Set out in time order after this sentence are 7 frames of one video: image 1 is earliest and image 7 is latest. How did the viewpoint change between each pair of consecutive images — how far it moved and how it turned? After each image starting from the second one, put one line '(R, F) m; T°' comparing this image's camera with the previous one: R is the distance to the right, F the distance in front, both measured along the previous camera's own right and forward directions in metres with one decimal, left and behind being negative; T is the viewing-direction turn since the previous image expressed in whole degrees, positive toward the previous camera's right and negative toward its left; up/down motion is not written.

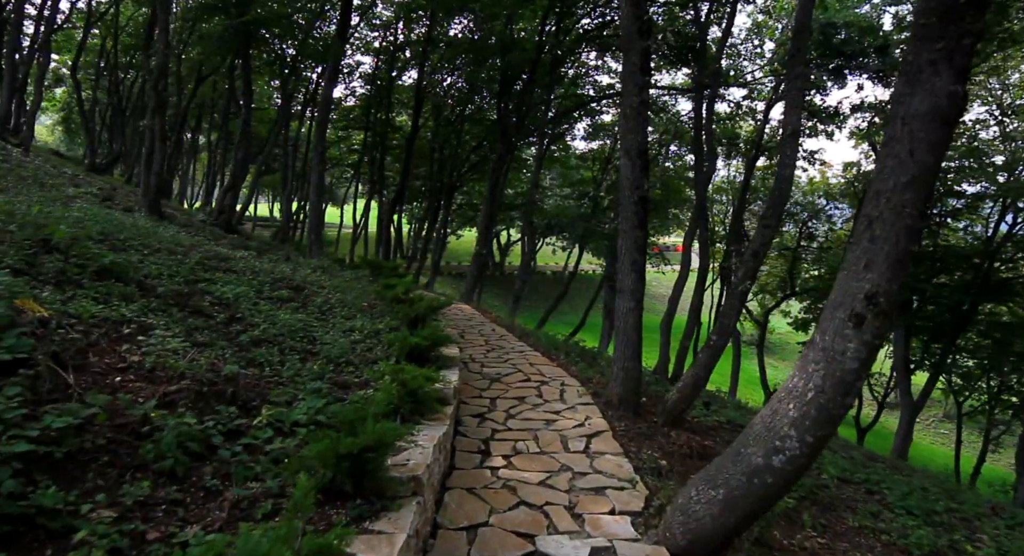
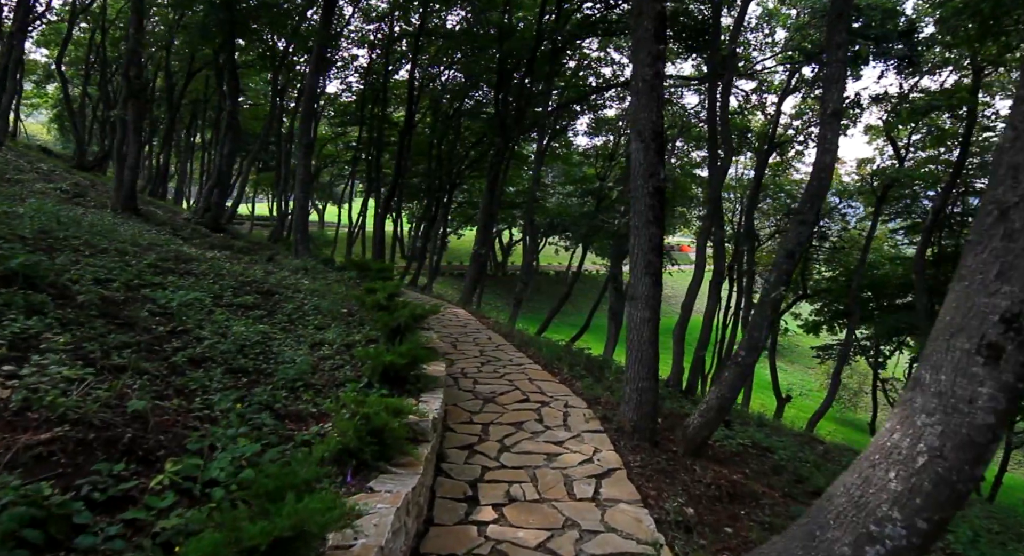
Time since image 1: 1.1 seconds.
(+0.1, +0.7) m; 0°
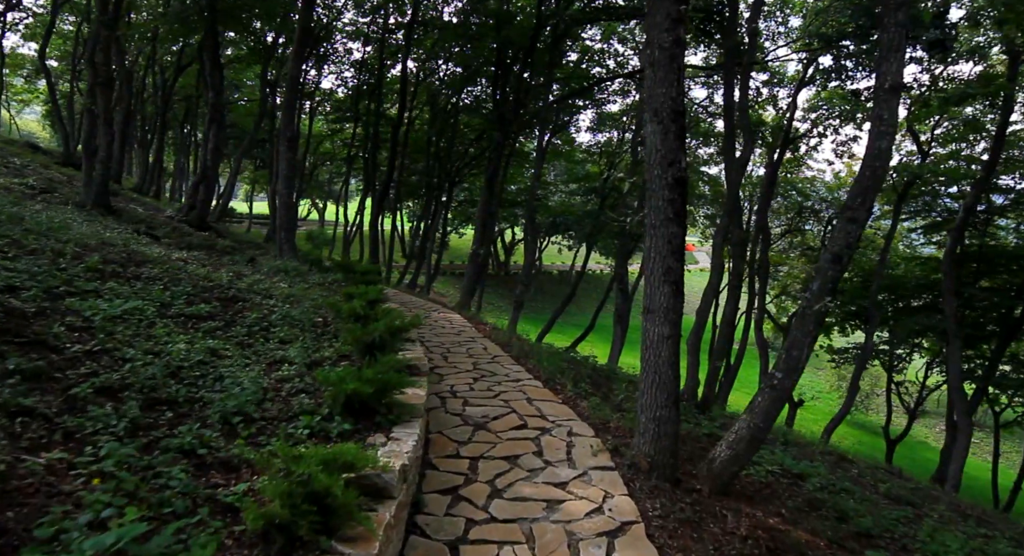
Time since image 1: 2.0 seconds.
(+0.1, +0.7) m; 0°
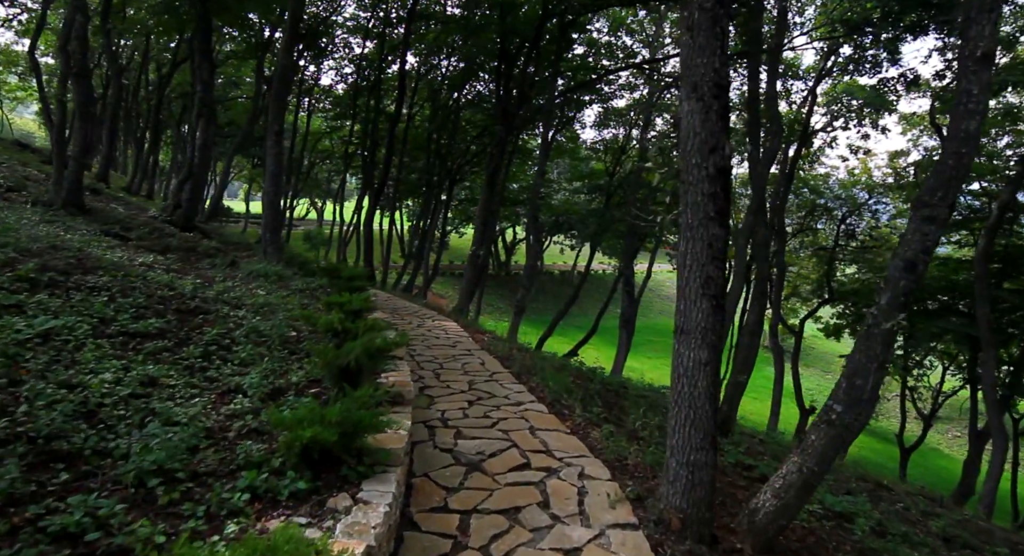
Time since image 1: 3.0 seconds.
(0.0, +0.6) m; 0°
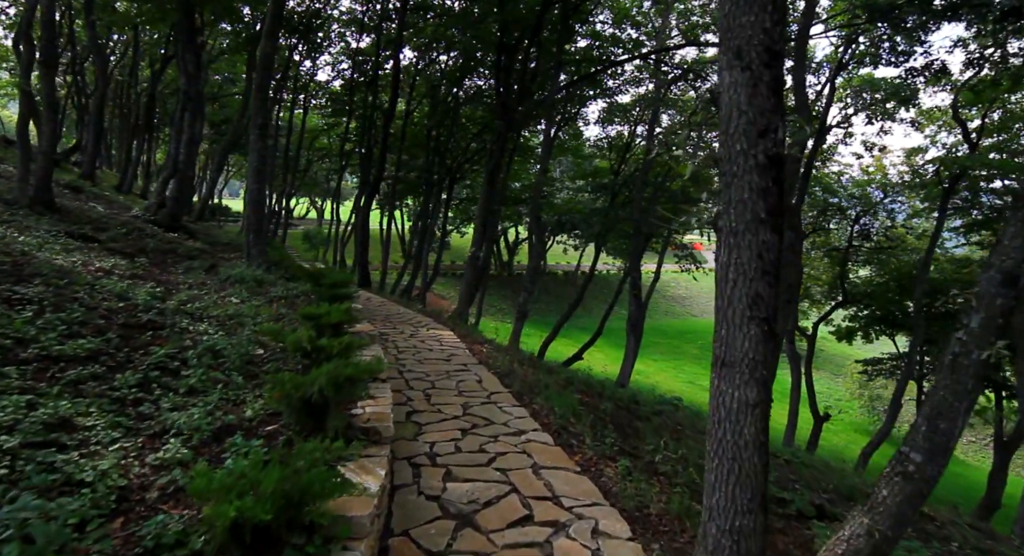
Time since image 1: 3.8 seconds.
(0.0, +0.6) m; 0°
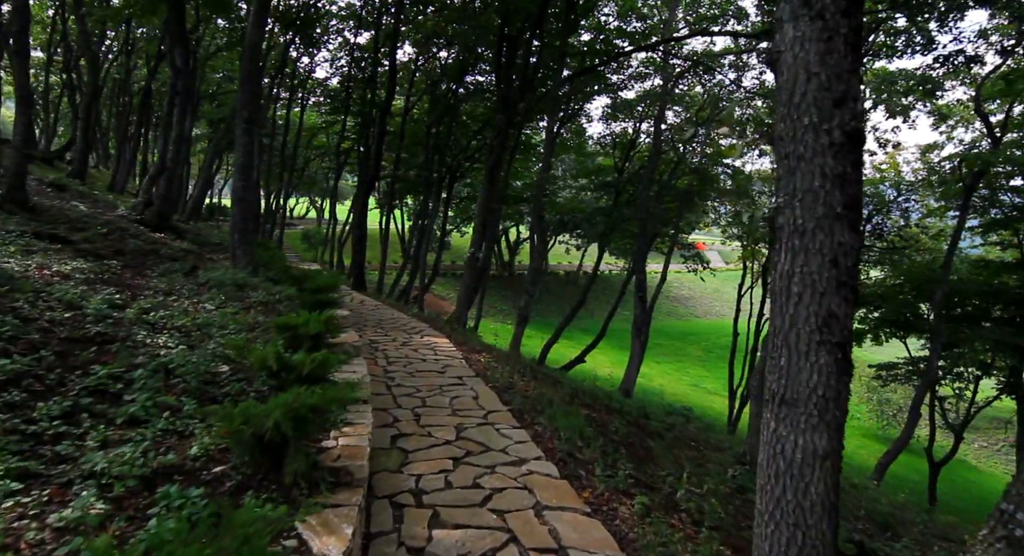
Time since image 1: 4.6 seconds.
(0.0, +0.5) m; 0°
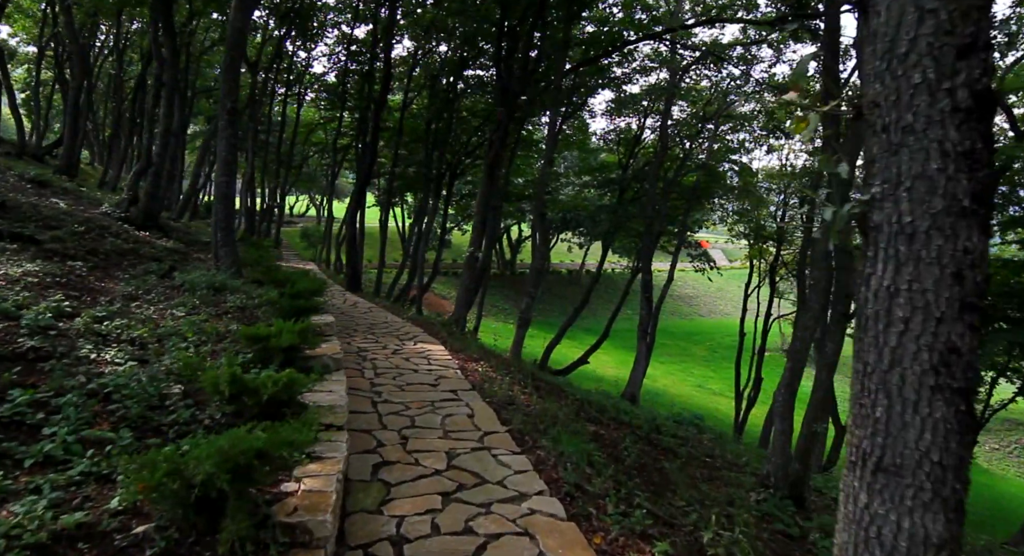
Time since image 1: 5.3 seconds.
(0.0, +0.5) m; 0°
